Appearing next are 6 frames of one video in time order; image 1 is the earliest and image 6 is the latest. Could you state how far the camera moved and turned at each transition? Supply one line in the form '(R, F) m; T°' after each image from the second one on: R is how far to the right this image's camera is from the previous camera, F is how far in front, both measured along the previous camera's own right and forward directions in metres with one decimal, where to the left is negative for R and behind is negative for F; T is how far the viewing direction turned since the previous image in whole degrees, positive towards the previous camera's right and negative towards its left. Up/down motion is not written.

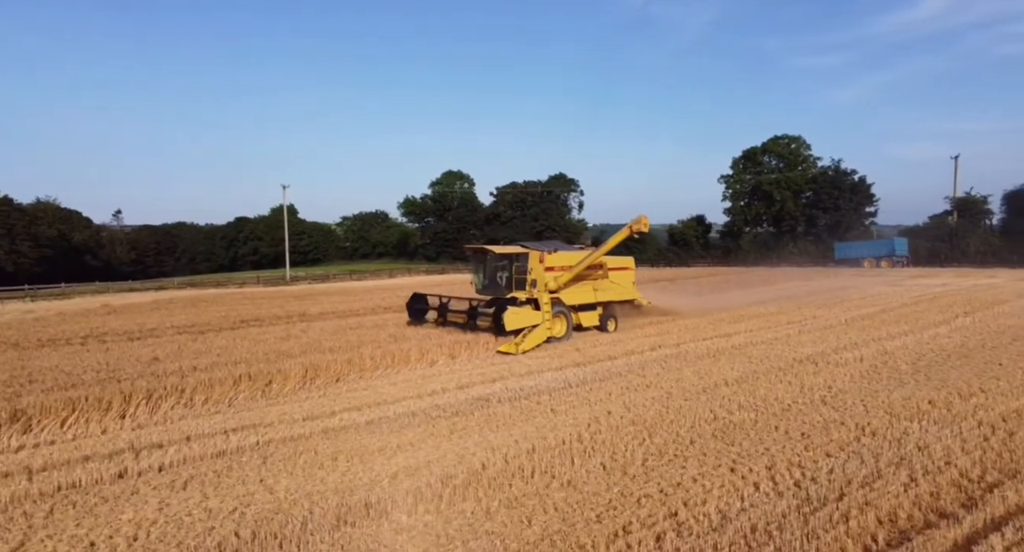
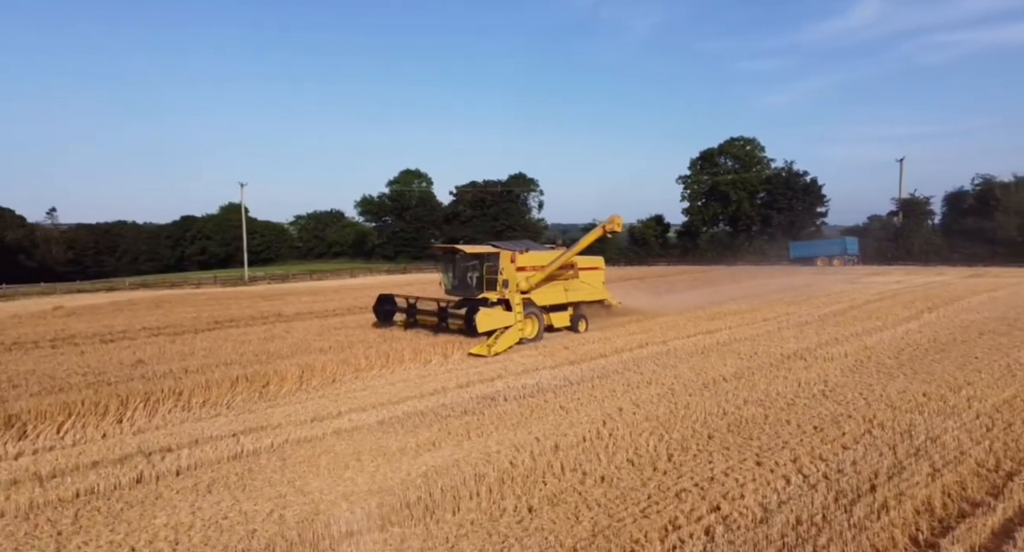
(-0.5, 0.0) m; +3°
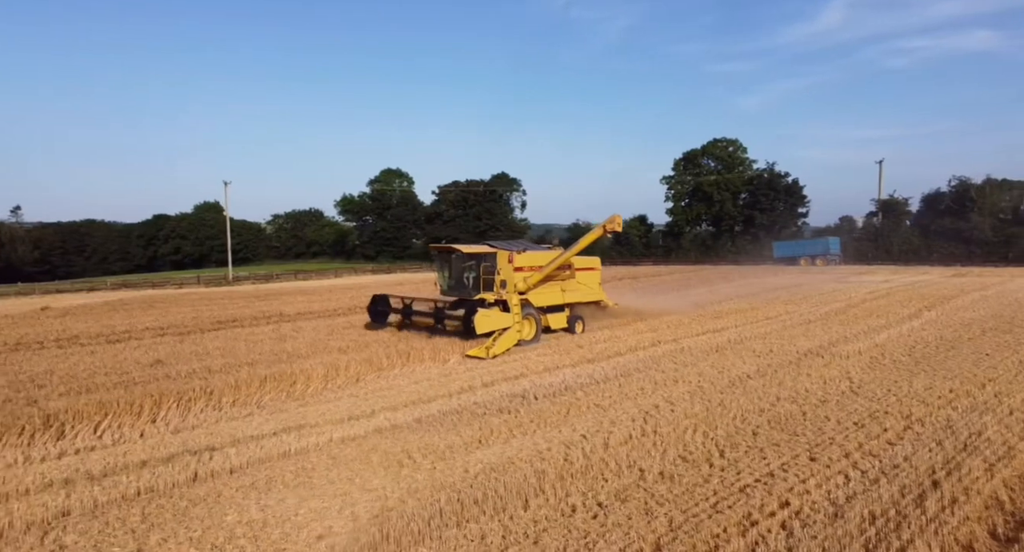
(-0.5, 0.0) m; +1°
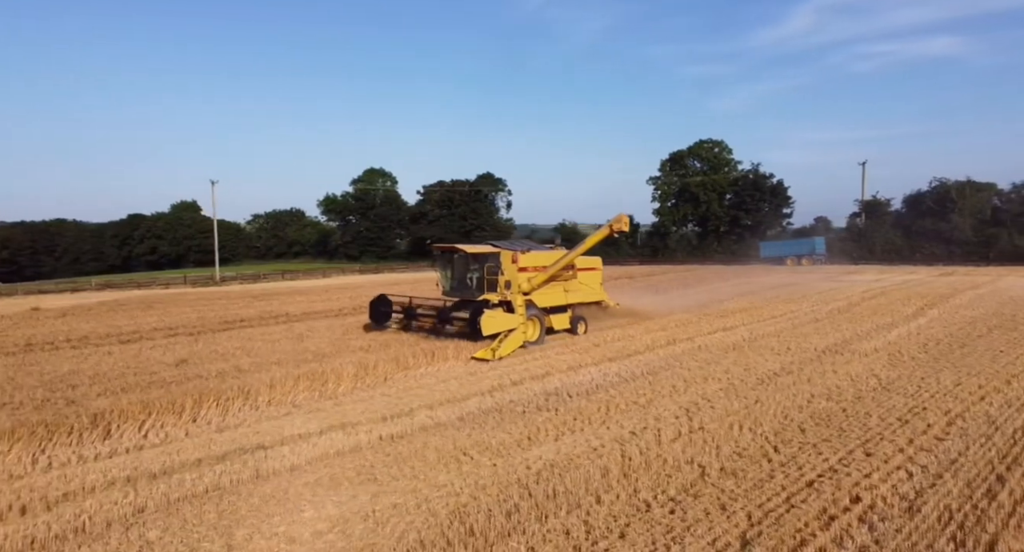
(-0.6, 0.0) m; 0°
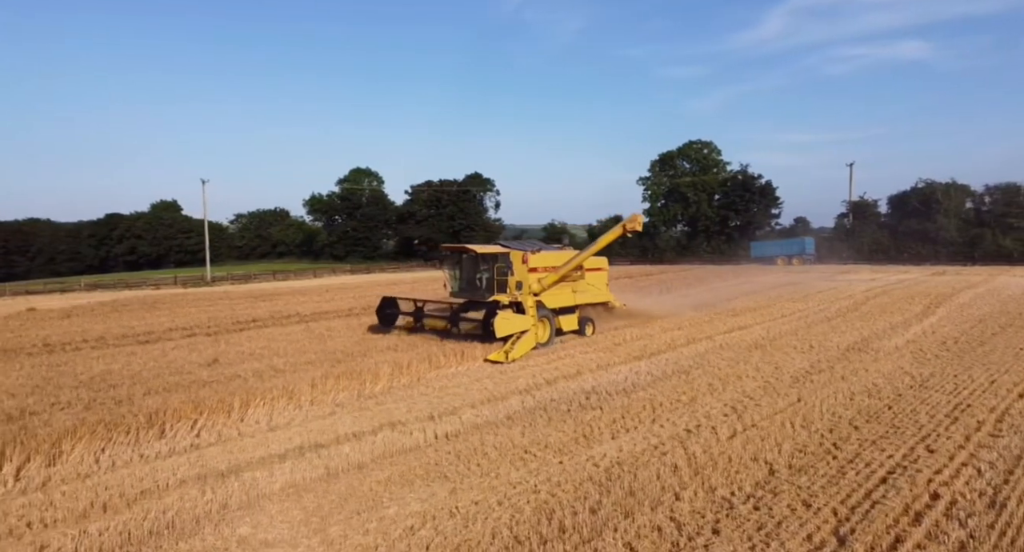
(-0.6, 0.0) m; 0°
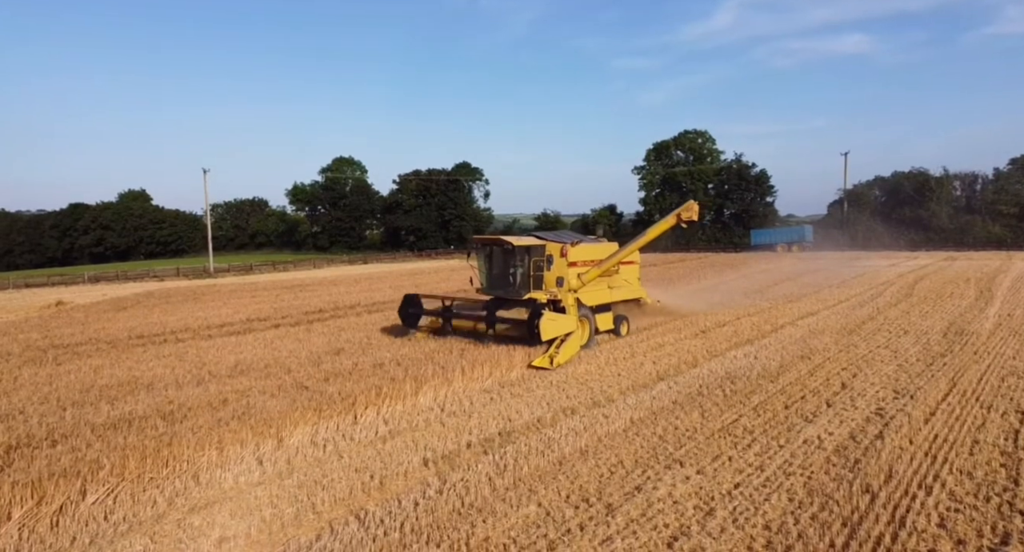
(-1.8, -0.2) m; -2°
